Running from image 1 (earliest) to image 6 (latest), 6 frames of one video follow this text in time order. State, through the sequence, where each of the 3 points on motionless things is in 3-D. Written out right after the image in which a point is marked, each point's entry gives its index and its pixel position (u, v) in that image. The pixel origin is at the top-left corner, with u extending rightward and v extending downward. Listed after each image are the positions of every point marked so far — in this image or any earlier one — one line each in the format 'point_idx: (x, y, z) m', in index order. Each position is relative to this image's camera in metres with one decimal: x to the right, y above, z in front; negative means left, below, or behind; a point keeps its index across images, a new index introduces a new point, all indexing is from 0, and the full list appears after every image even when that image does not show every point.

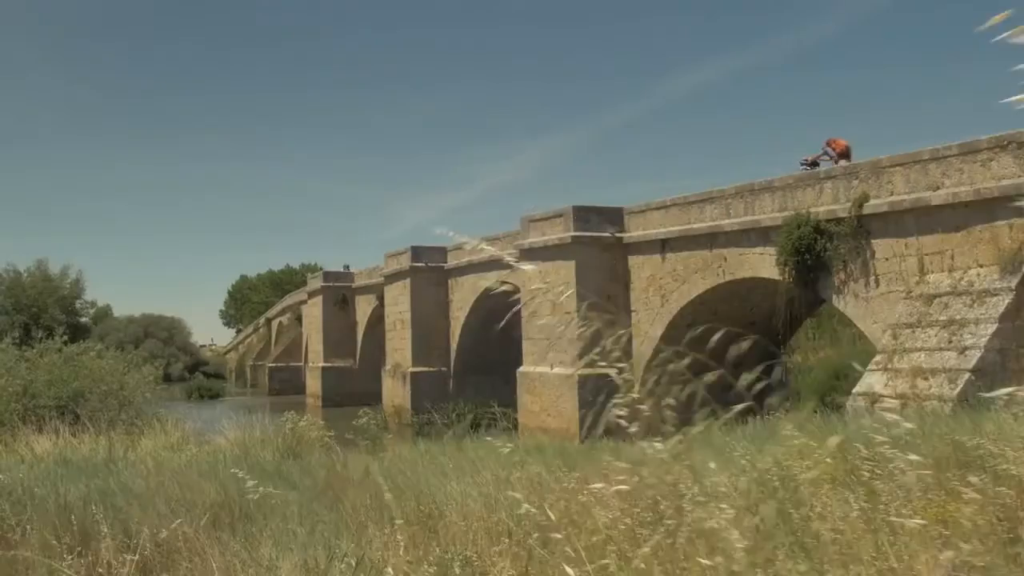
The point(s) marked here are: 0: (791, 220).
0: (+3.6, +0.9, +11.2) m
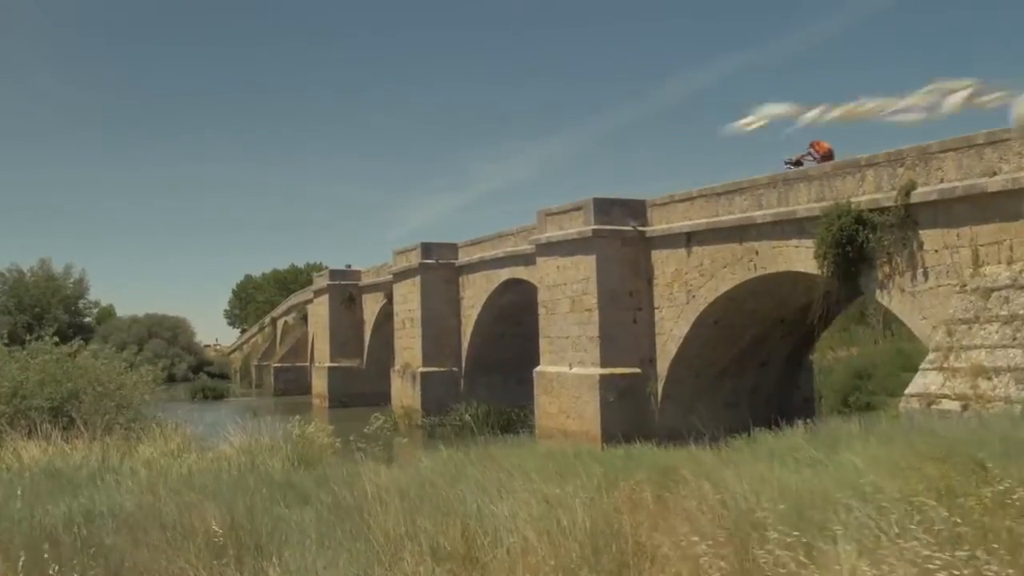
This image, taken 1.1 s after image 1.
0: (+3.9, +1.0, +10.5) m
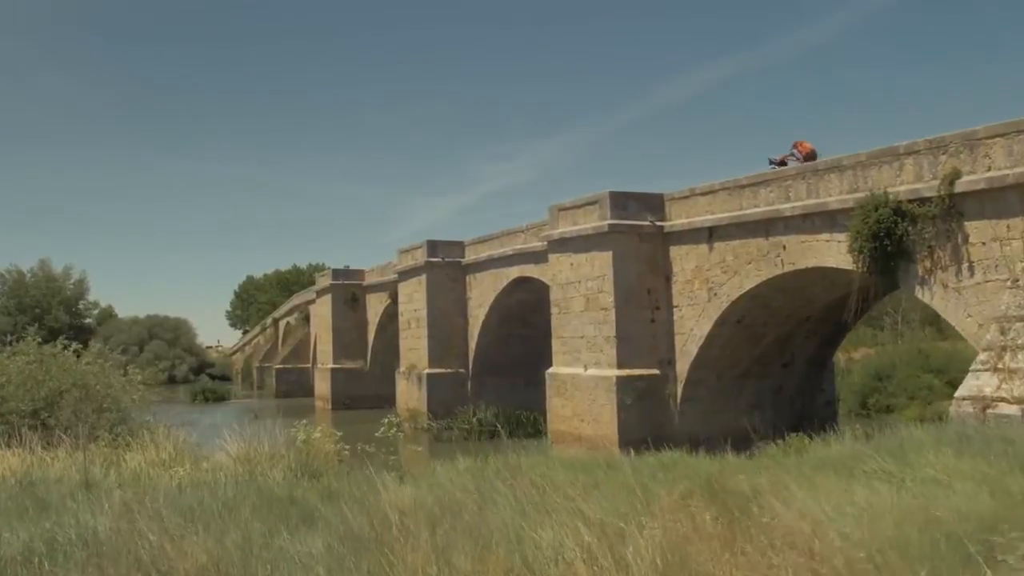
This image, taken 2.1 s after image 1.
0: (+4.1, +1.0, +9.9) m
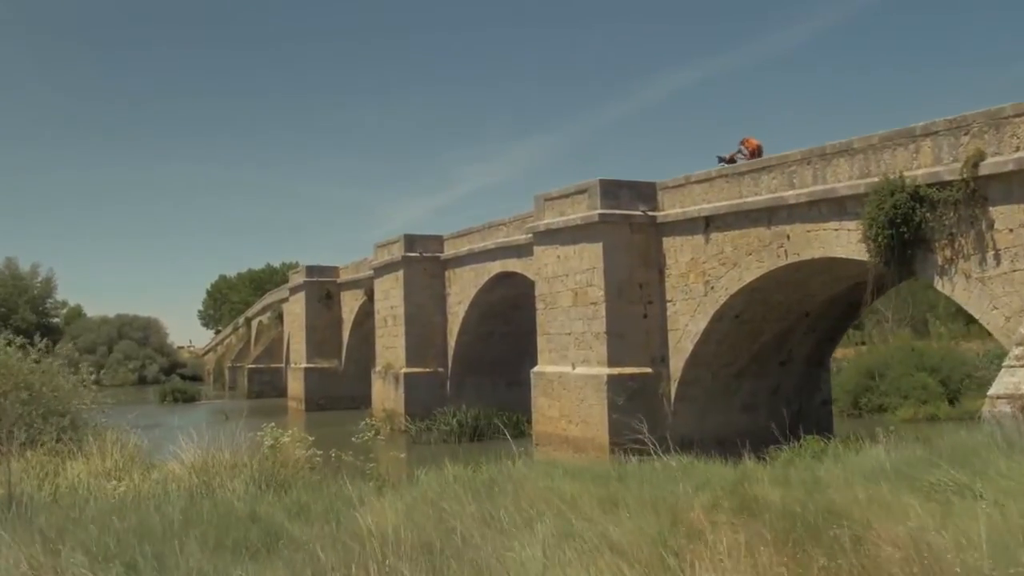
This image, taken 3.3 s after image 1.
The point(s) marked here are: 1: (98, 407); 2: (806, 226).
0: (+4.0, +1.1, +9.2) m
1: (-5.3, -1.5, +11.0) m
2: (+3.6, +0.7, +10.4) m
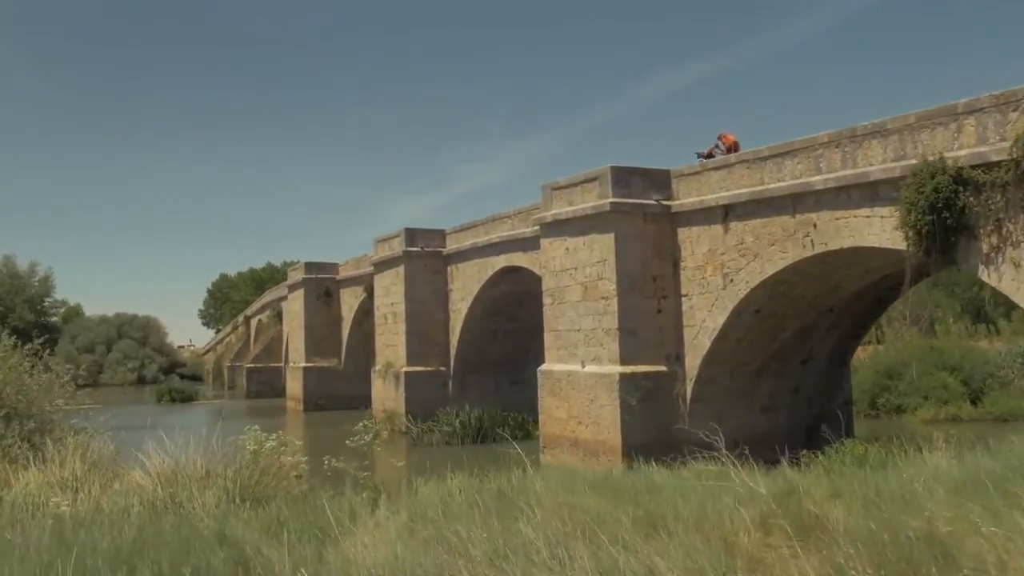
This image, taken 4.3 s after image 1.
0: (+4.0, +1.2, +8.5) m
1: (-5.2, -1.4, +10.3) m
2: (+3.6, +0.8, +9.7) m
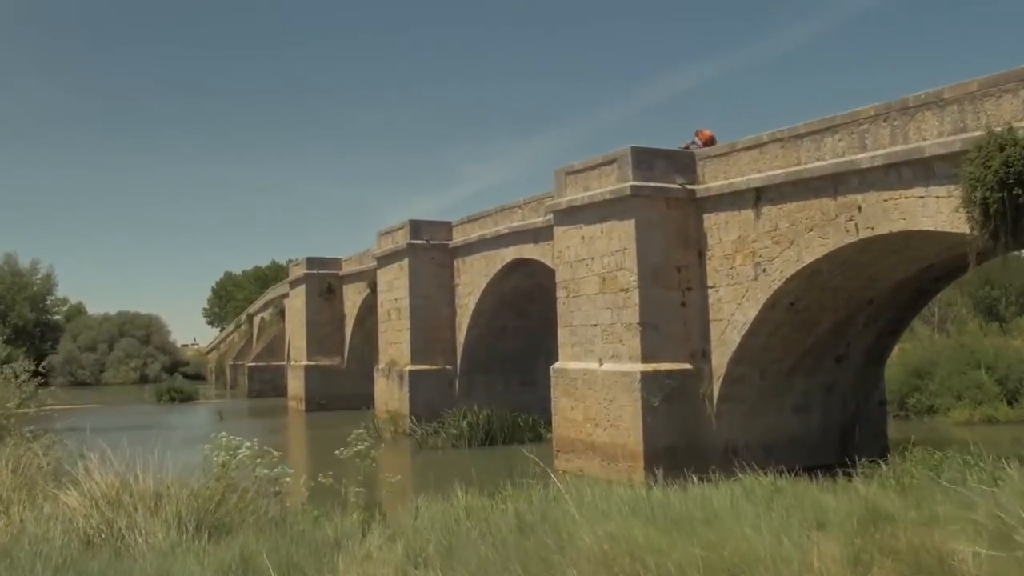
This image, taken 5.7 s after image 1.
0: (+4.2, +1.3, +7.6) m
1: (-5.1, -1.3, +9.4) m
2: (+3.8, +0.9, +8.7) m
